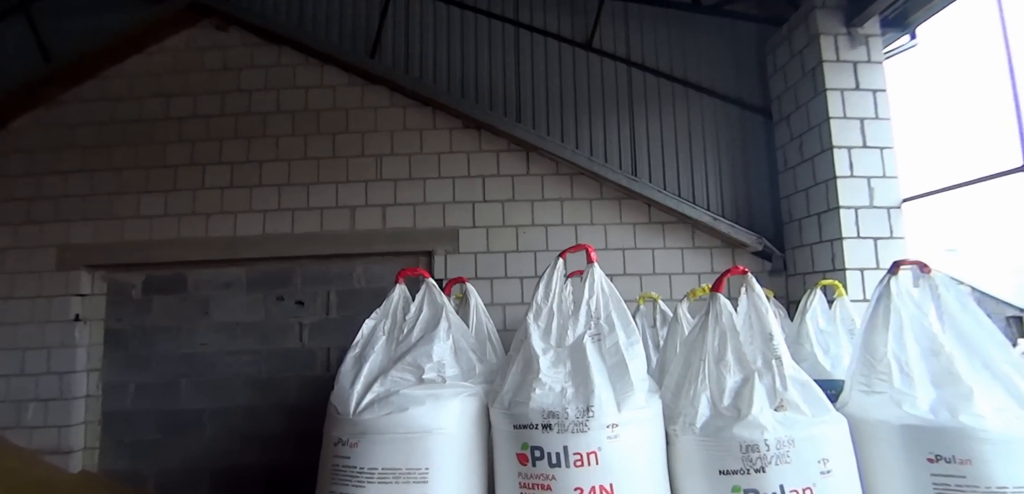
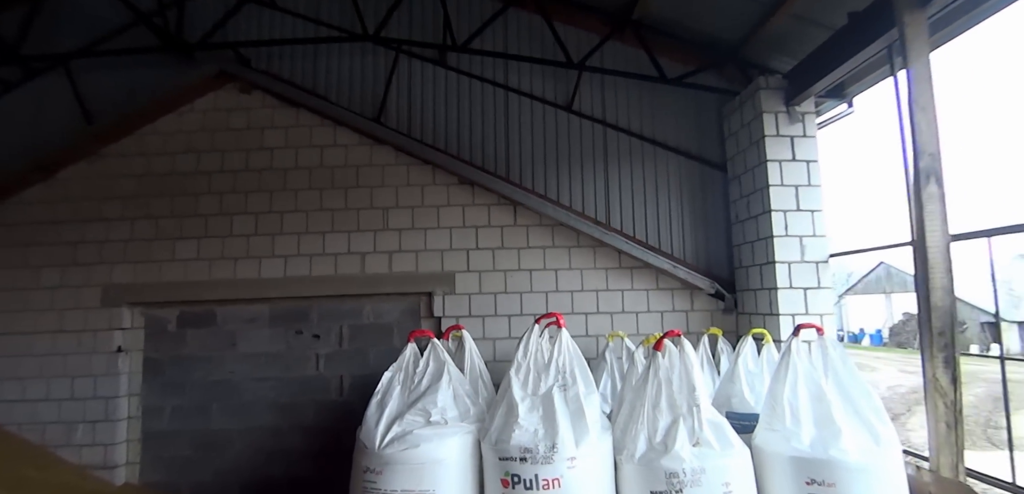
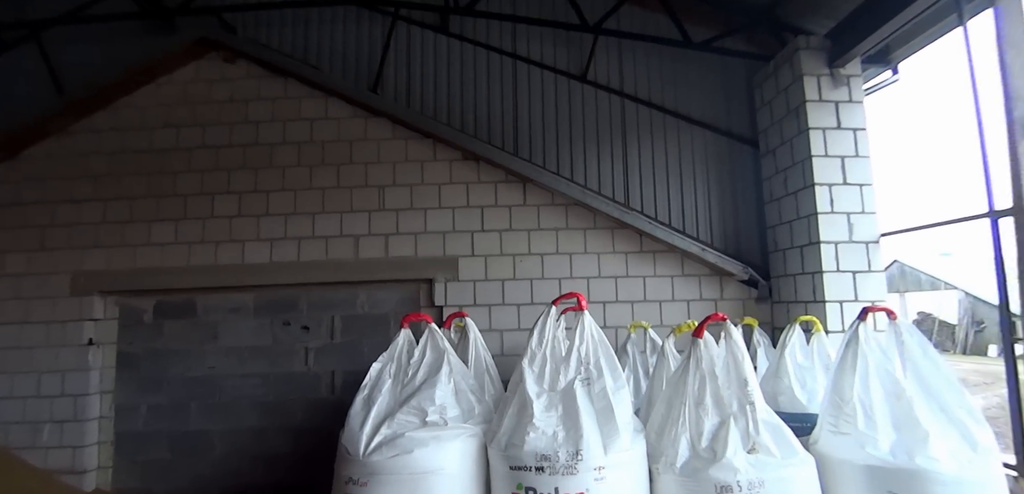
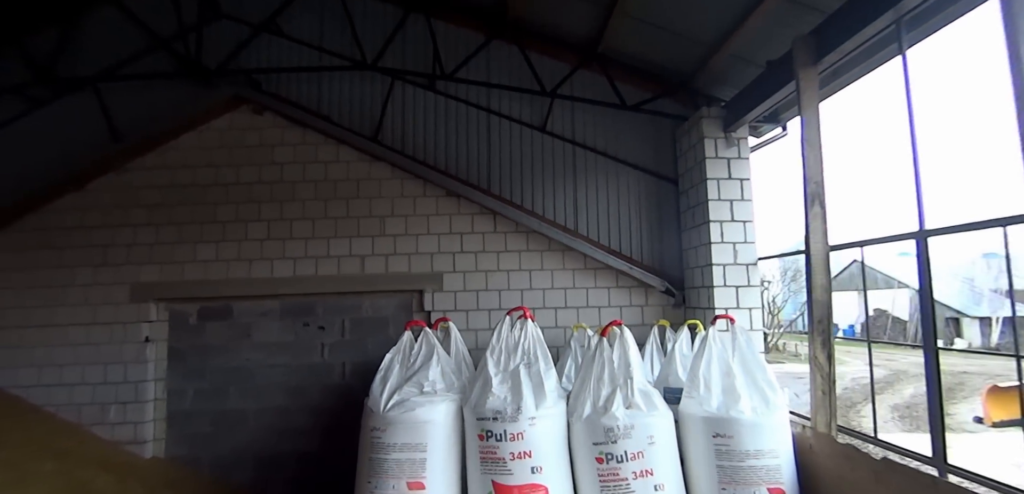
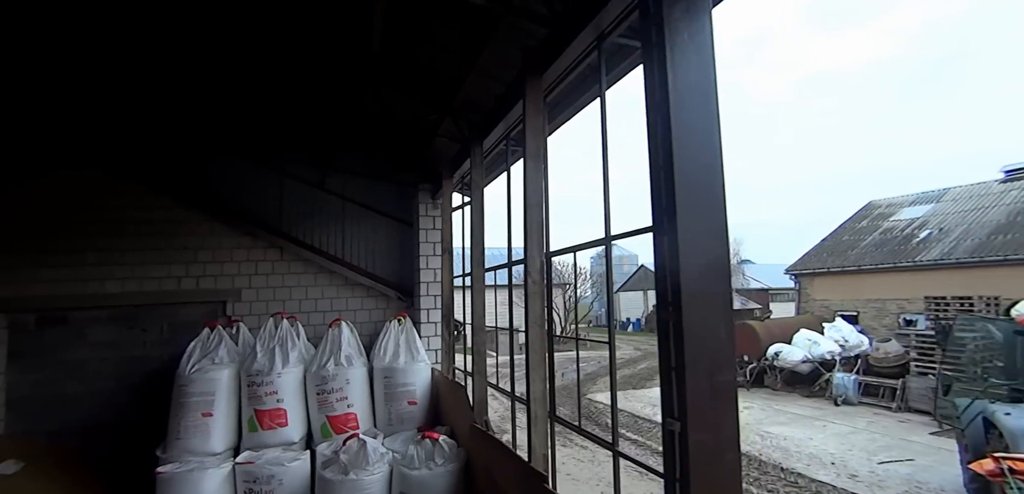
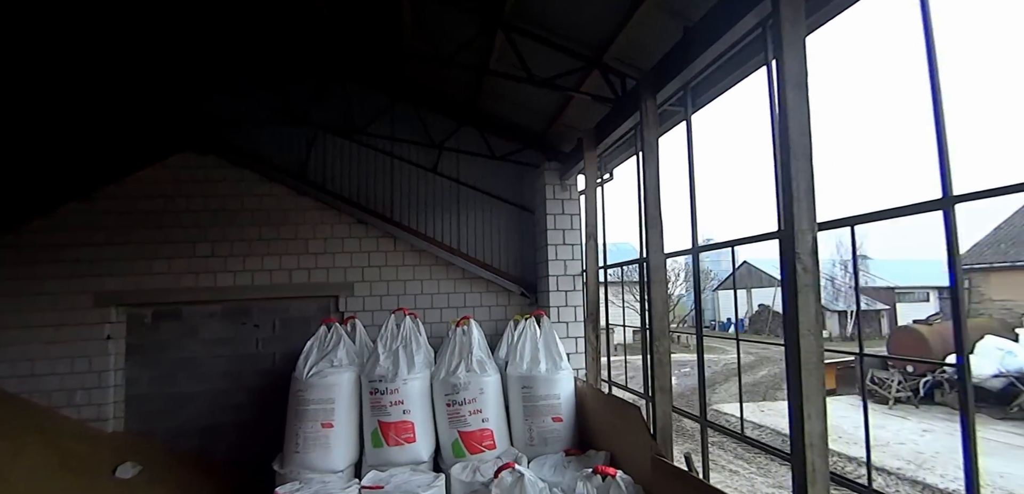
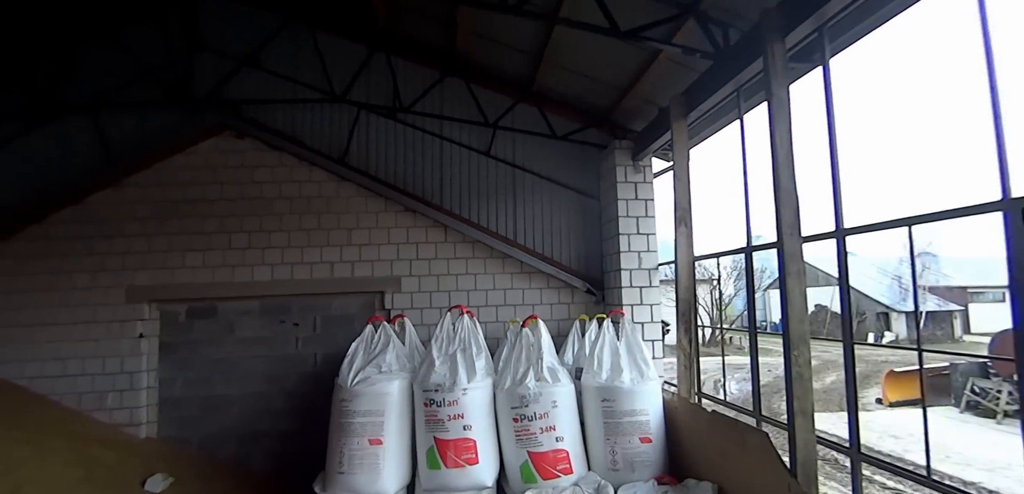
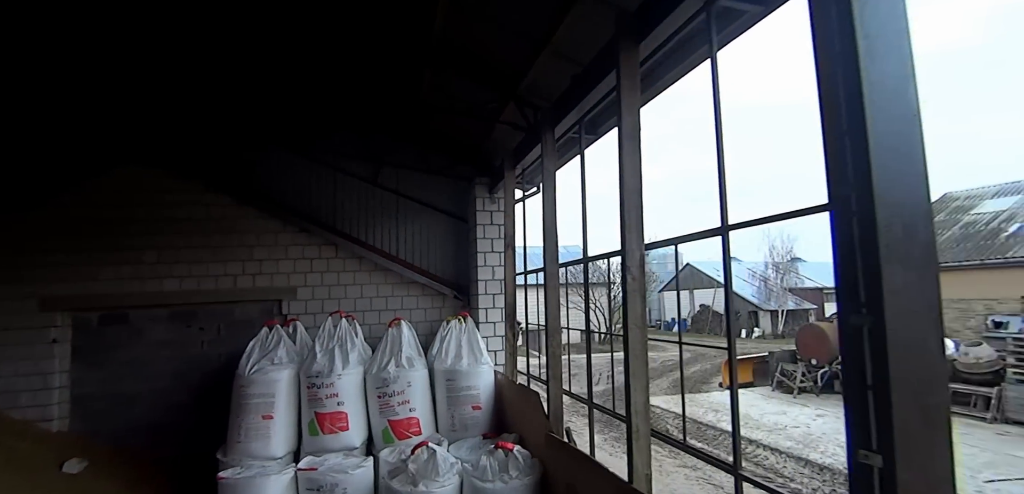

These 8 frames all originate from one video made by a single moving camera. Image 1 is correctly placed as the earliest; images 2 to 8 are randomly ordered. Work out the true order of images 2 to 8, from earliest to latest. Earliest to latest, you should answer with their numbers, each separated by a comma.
3, 2, 4, 7, 6, 8, 5
